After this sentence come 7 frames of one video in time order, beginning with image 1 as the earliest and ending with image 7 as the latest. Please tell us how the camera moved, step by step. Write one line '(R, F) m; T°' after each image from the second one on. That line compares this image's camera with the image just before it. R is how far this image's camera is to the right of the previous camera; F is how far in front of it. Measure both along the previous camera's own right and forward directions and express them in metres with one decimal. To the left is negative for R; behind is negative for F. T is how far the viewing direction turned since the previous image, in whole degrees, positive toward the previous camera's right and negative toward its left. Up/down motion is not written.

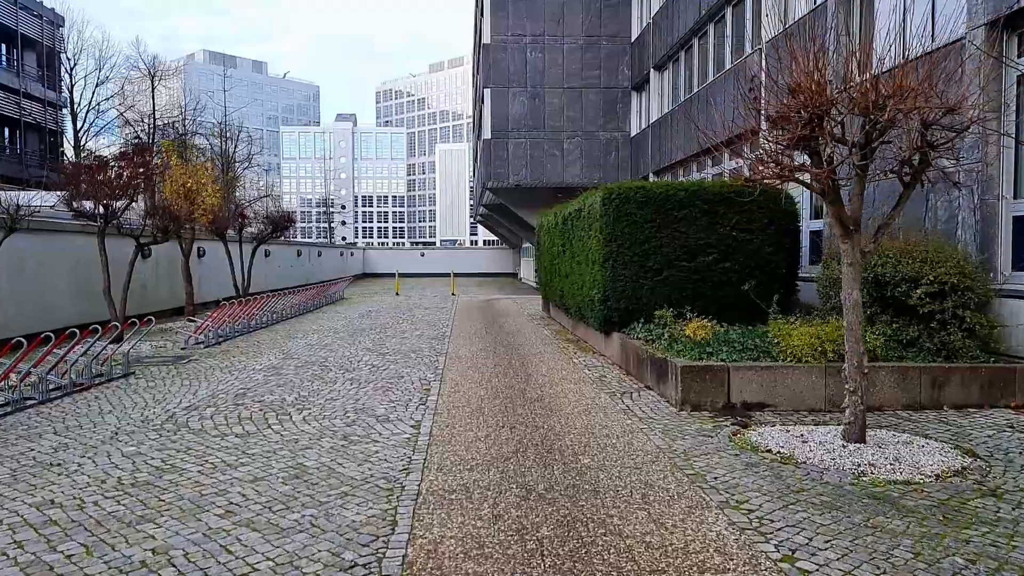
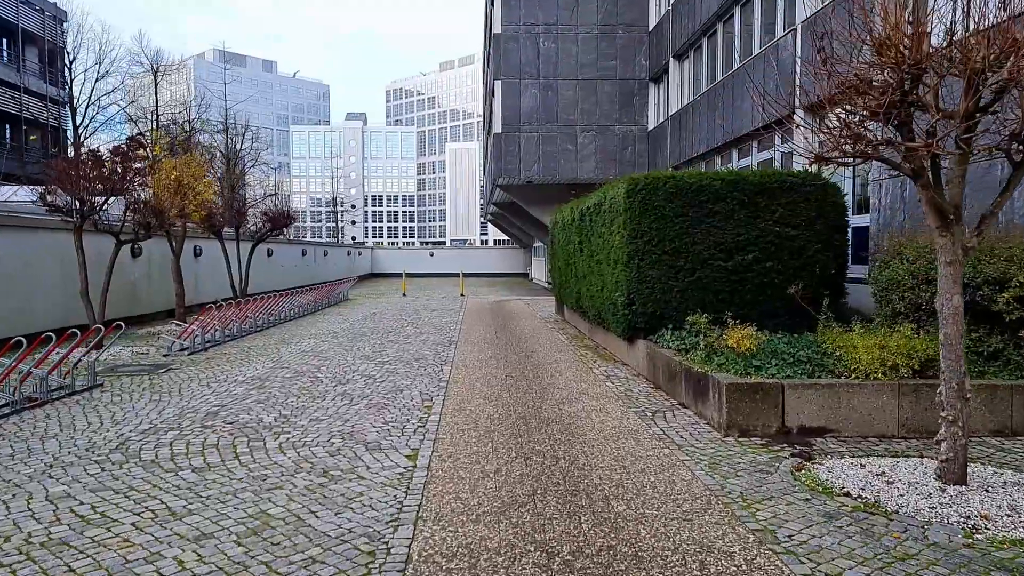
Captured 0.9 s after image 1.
(0.0, +1.0) m; -1°
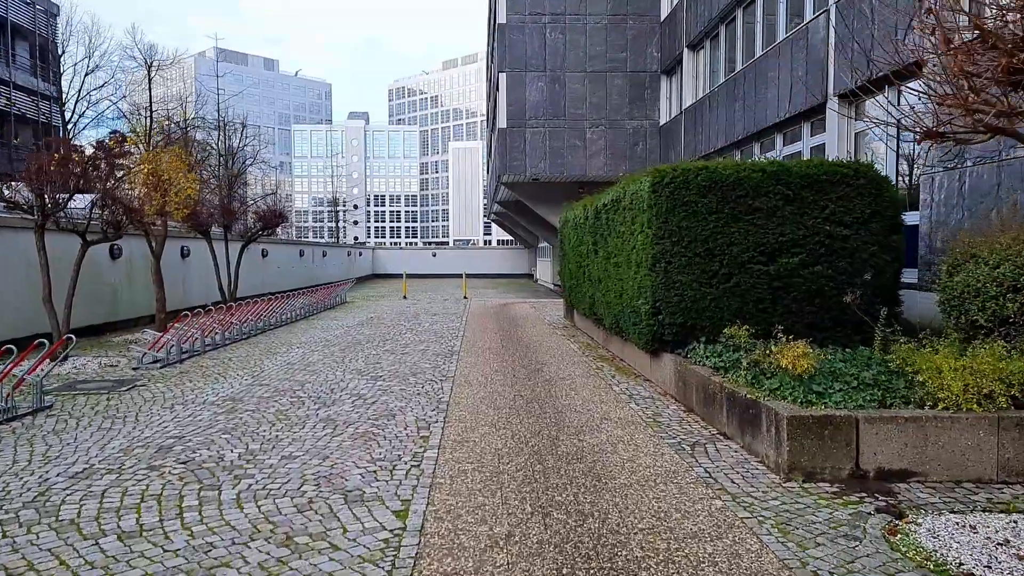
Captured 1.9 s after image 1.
(-0.1, +1.1) m; 0°
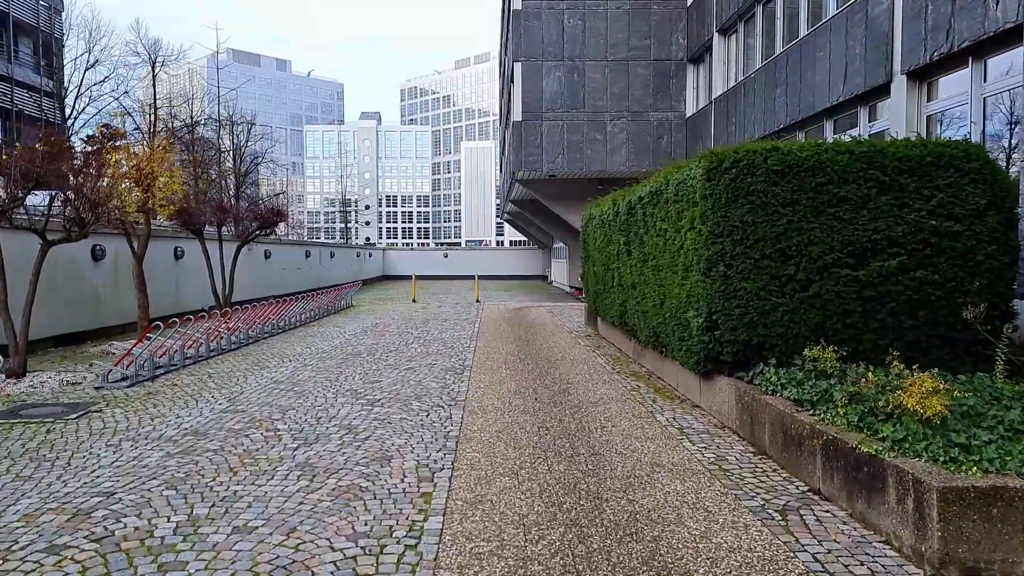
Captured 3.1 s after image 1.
(-0.1, +1.4) m; -1°
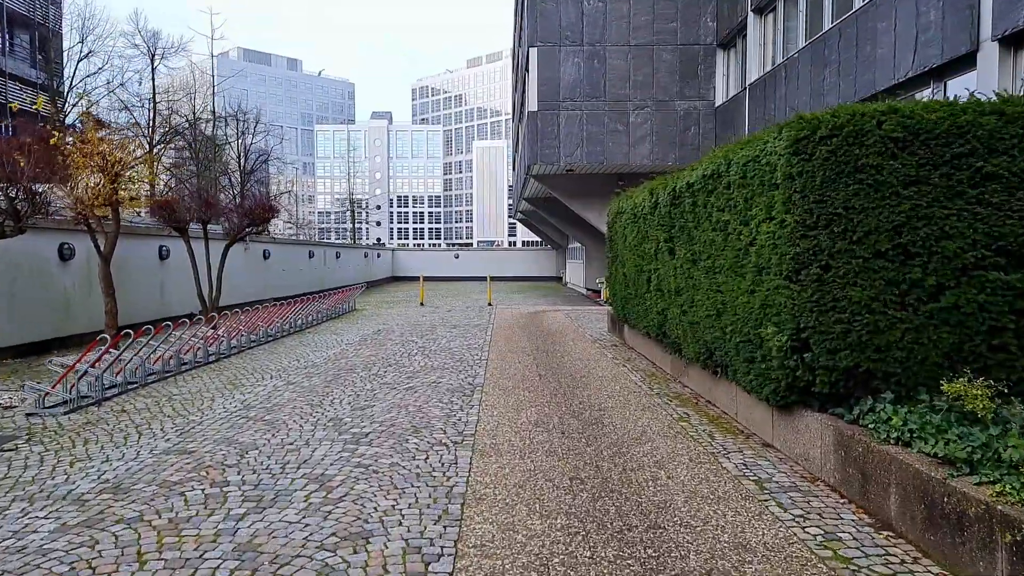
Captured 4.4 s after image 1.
(-0.1, +1.5) m; -1°
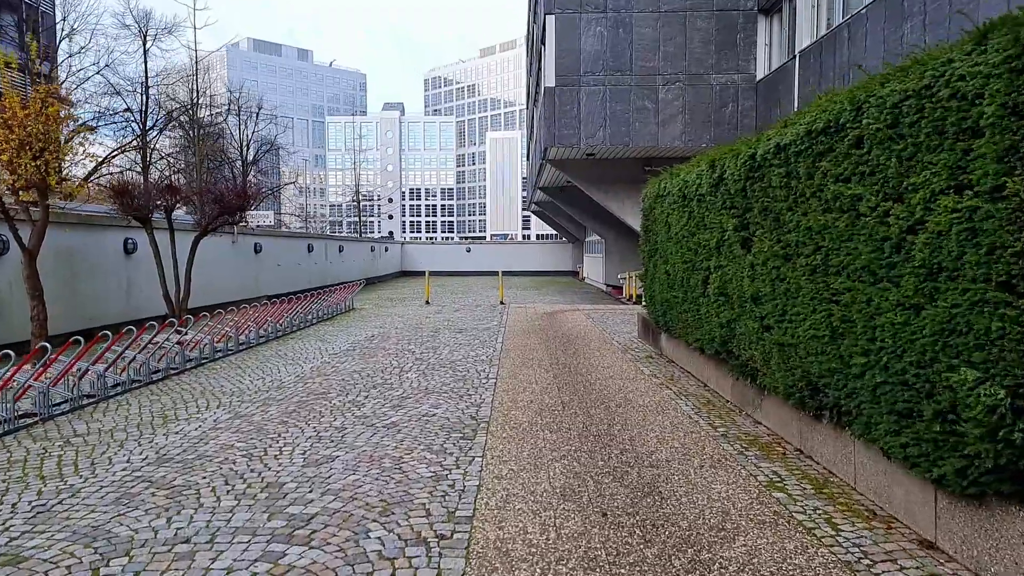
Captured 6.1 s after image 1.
(0.0, +2.0) m; -1°
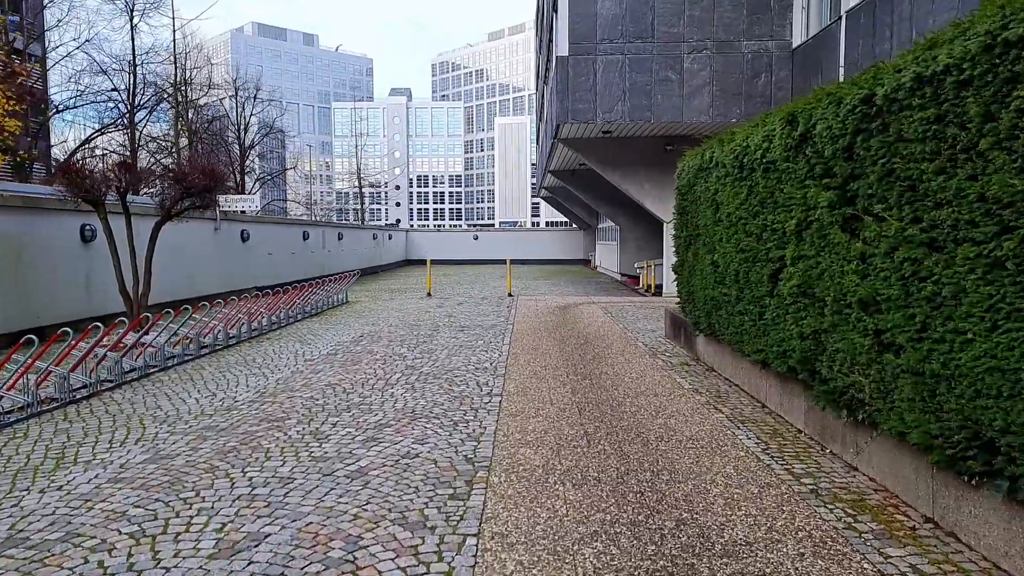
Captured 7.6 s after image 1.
(0.0, +1.6) m; -1°
